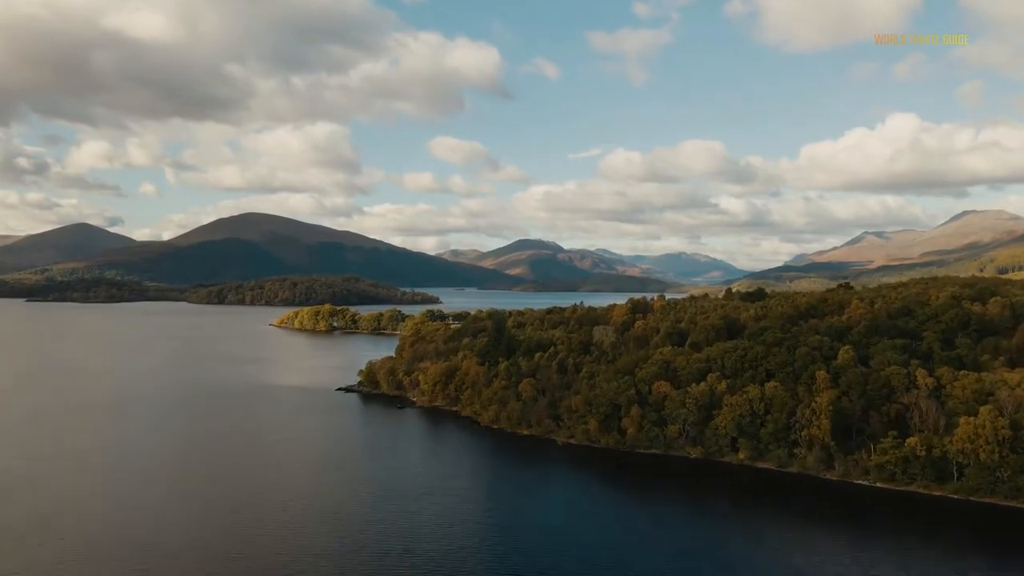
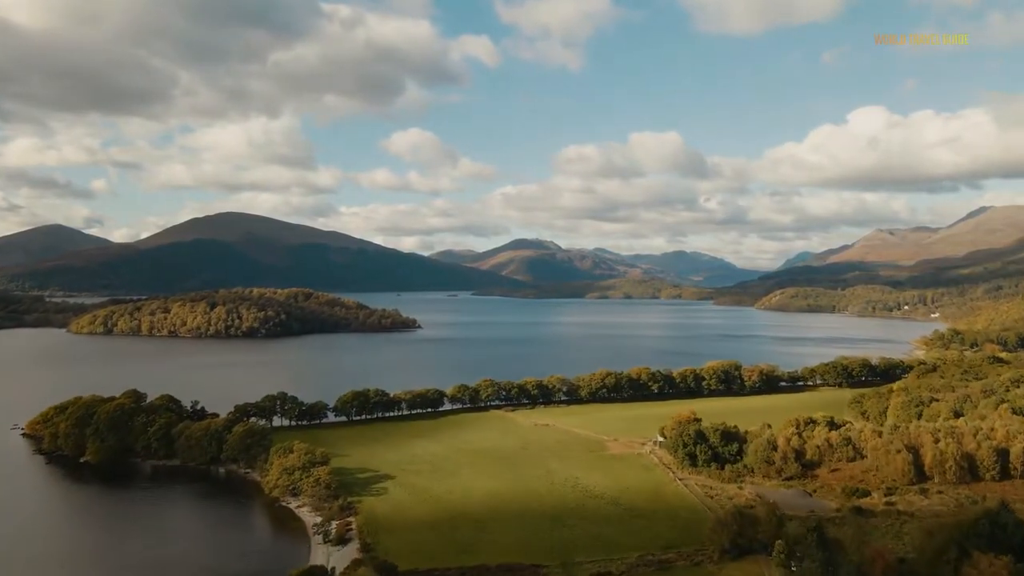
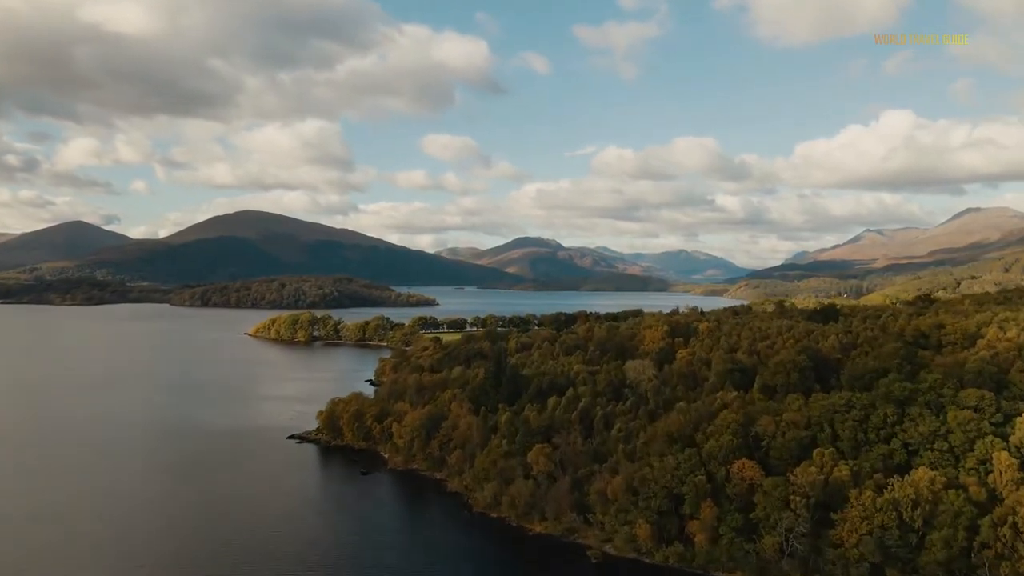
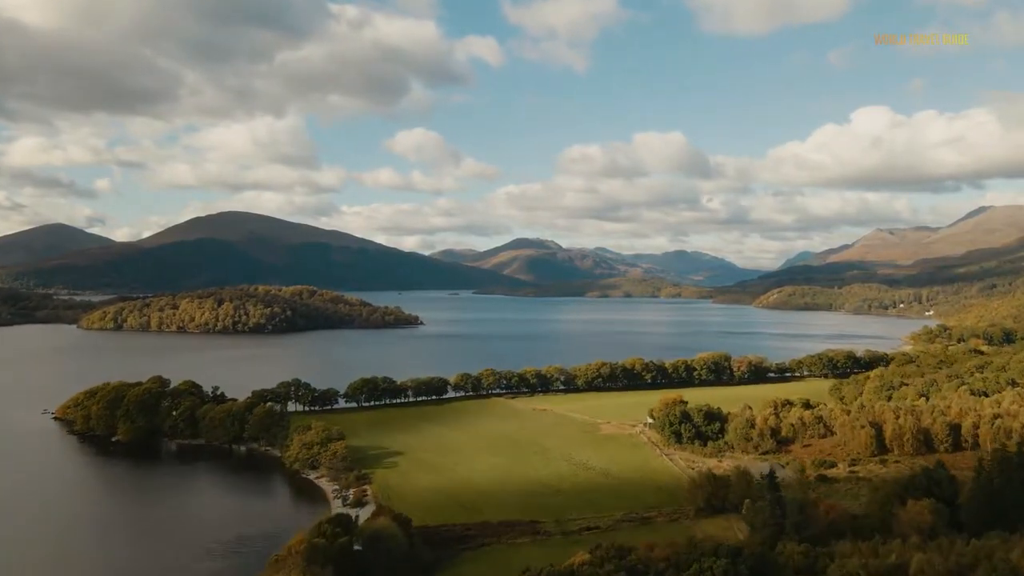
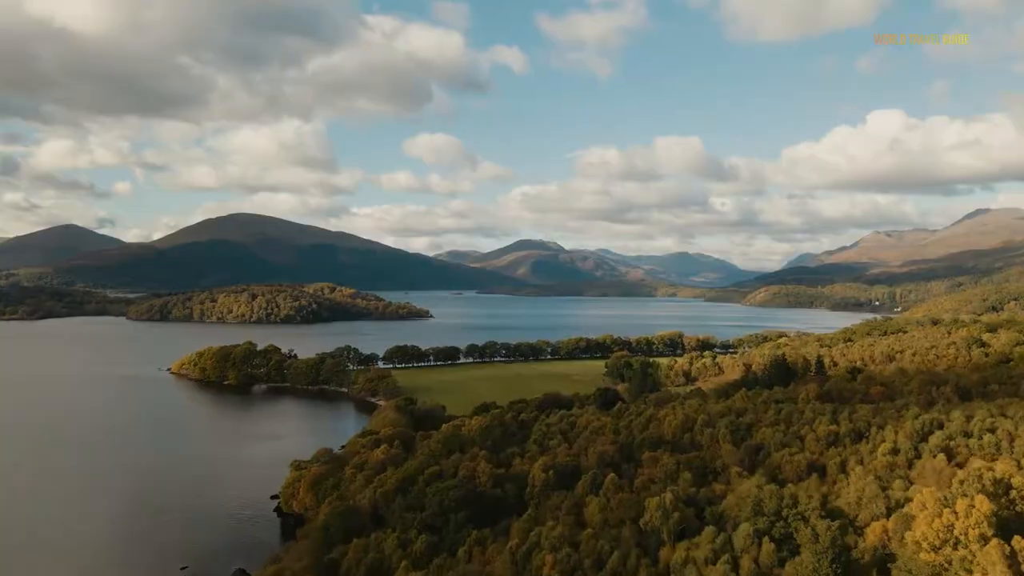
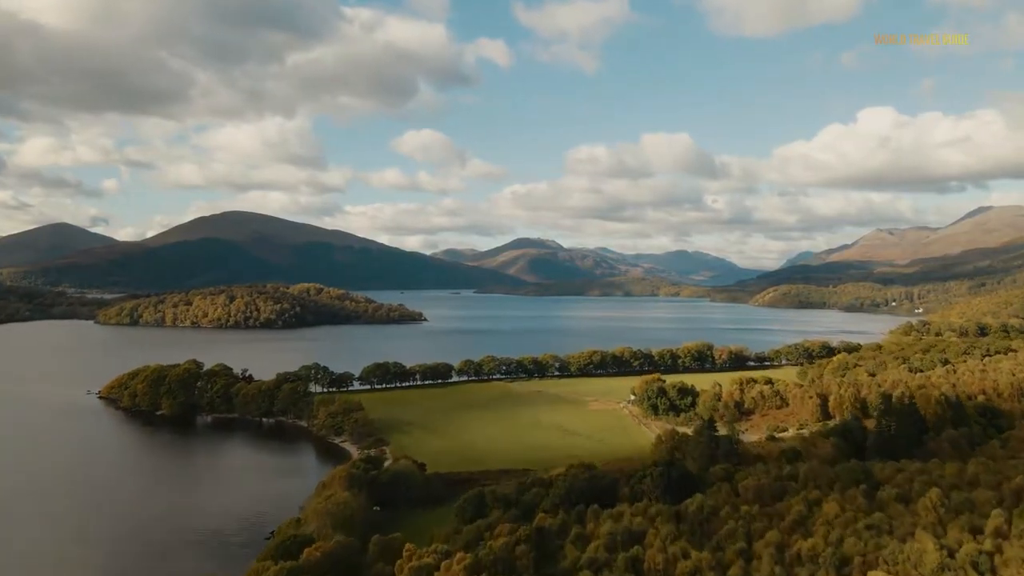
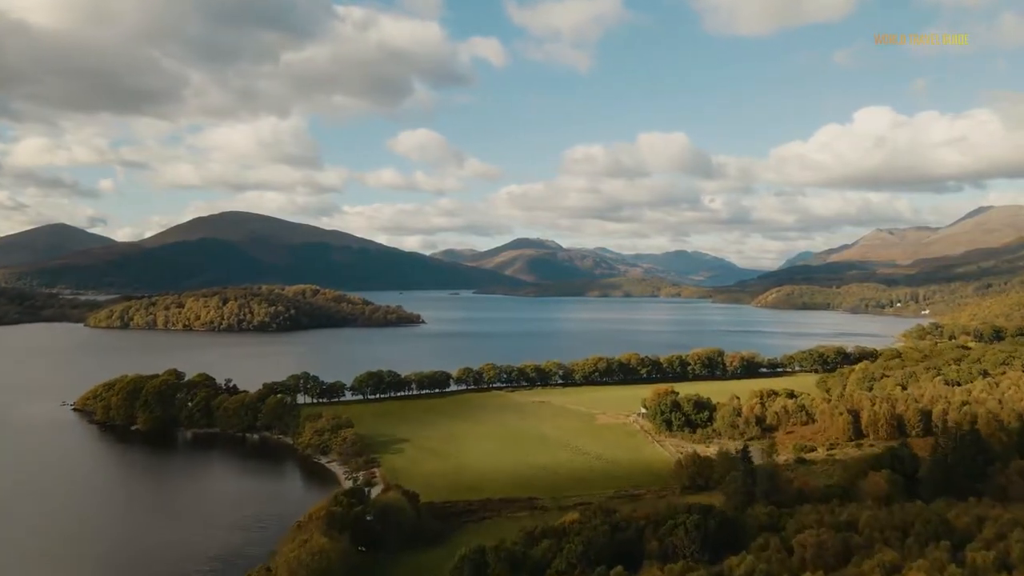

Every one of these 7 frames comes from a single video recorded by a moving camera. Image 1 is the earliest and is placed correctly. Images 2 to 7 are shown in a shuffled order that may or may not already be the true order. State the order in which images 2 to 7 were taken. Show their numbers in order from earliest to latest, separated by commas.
3, 5, 6, 7, 4, 2
